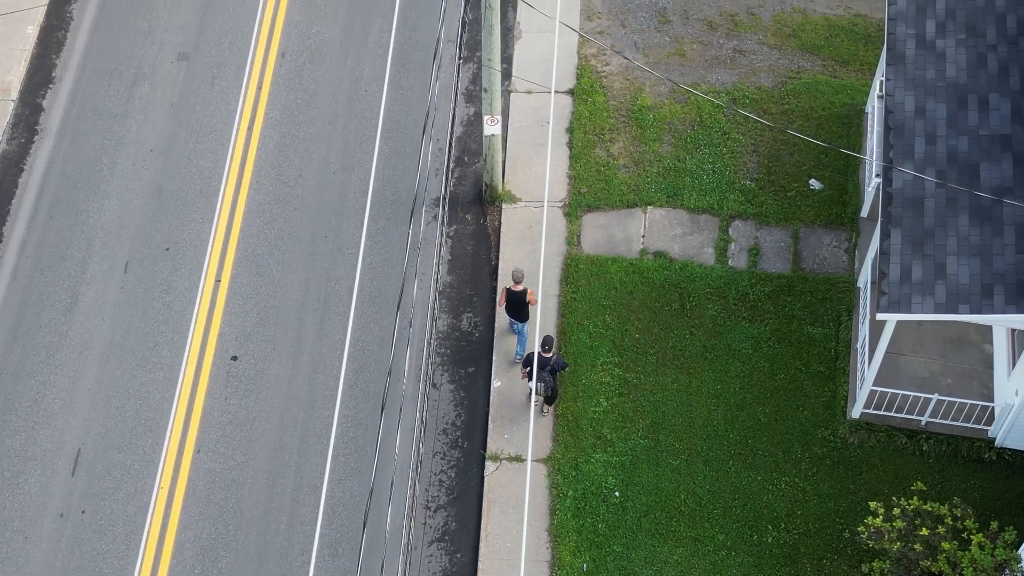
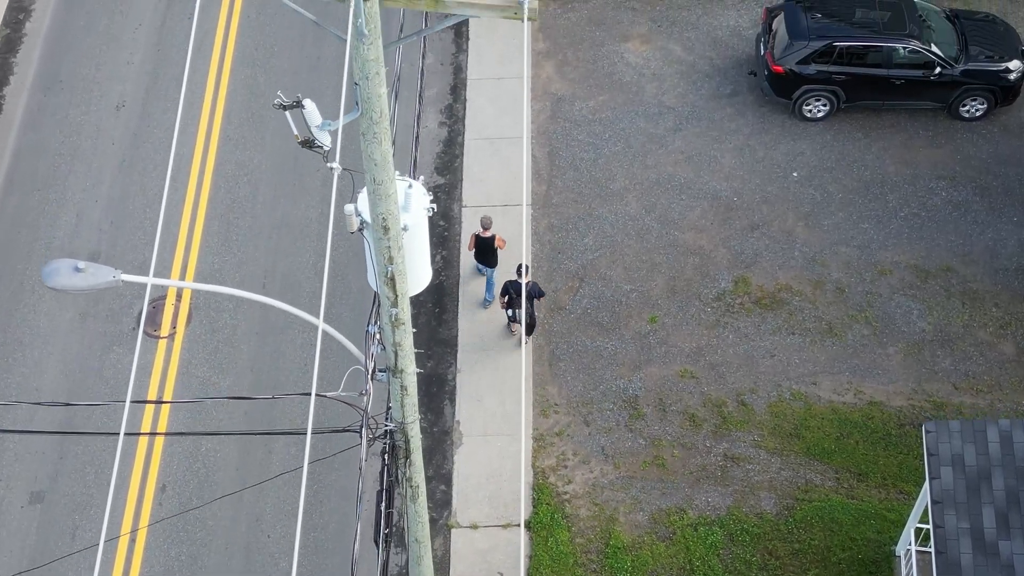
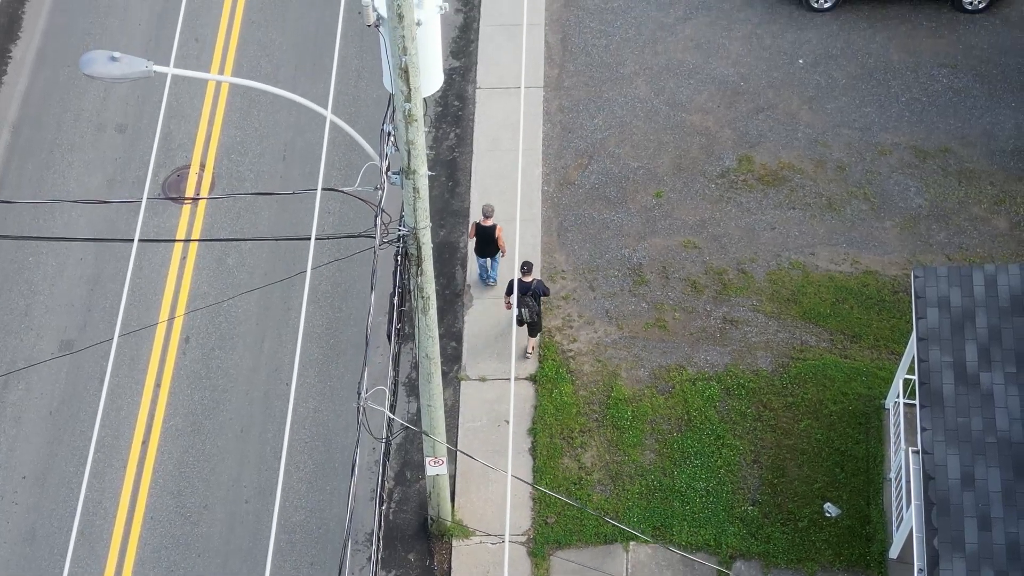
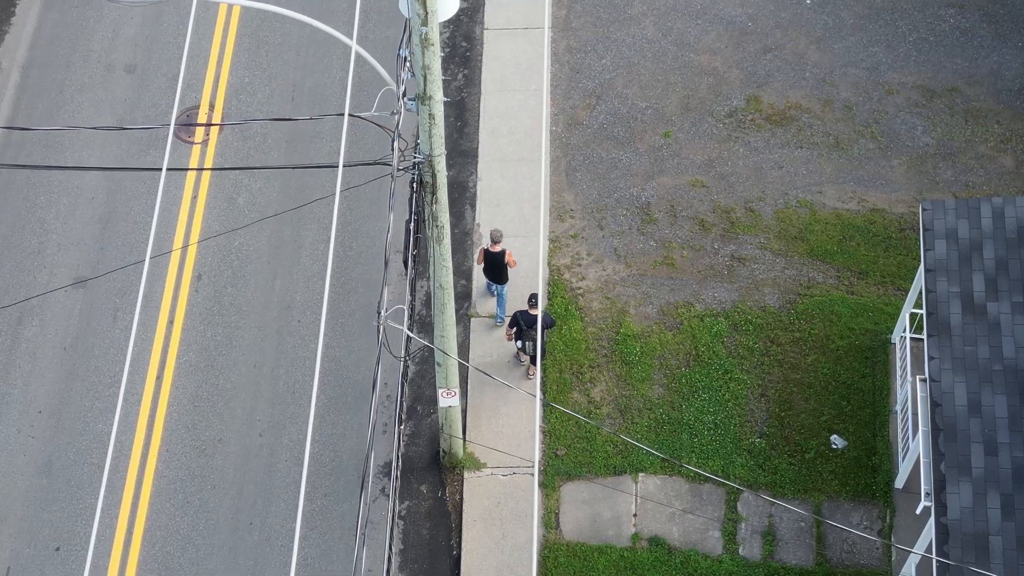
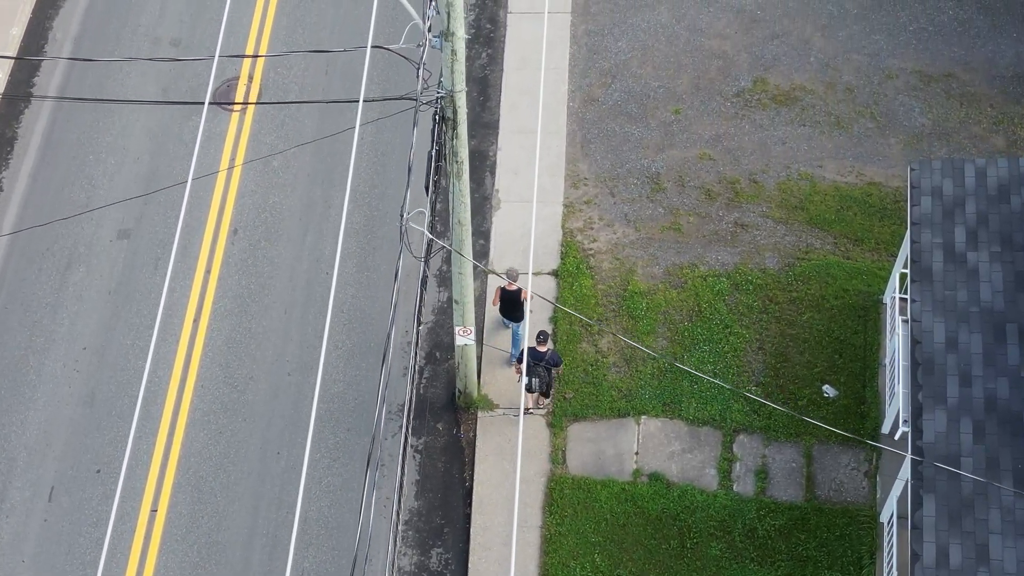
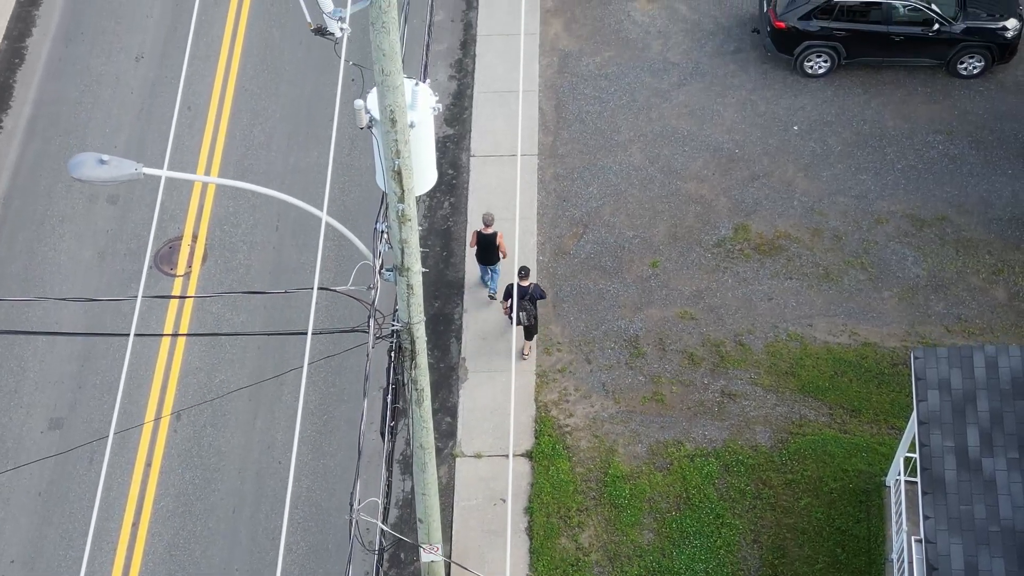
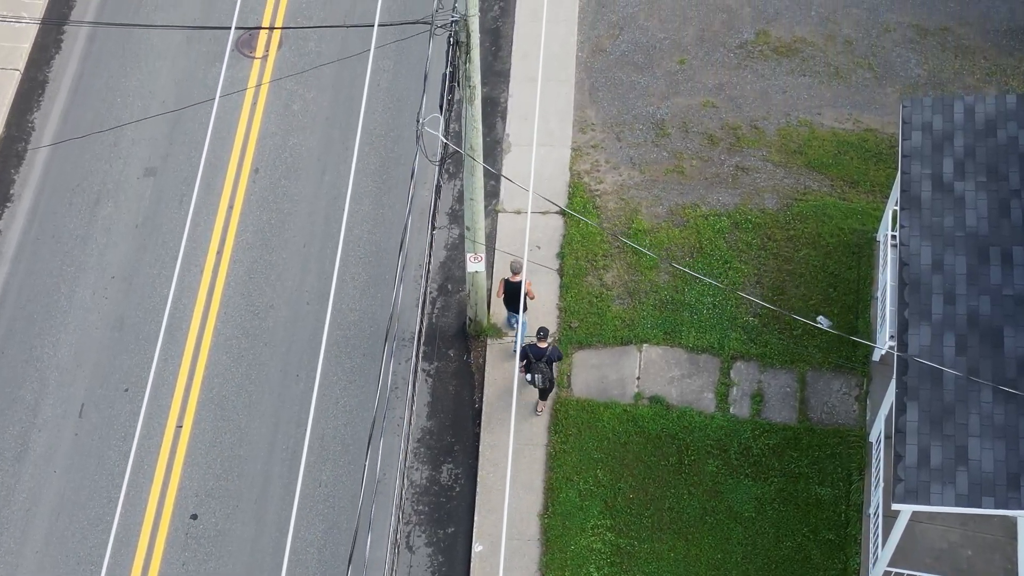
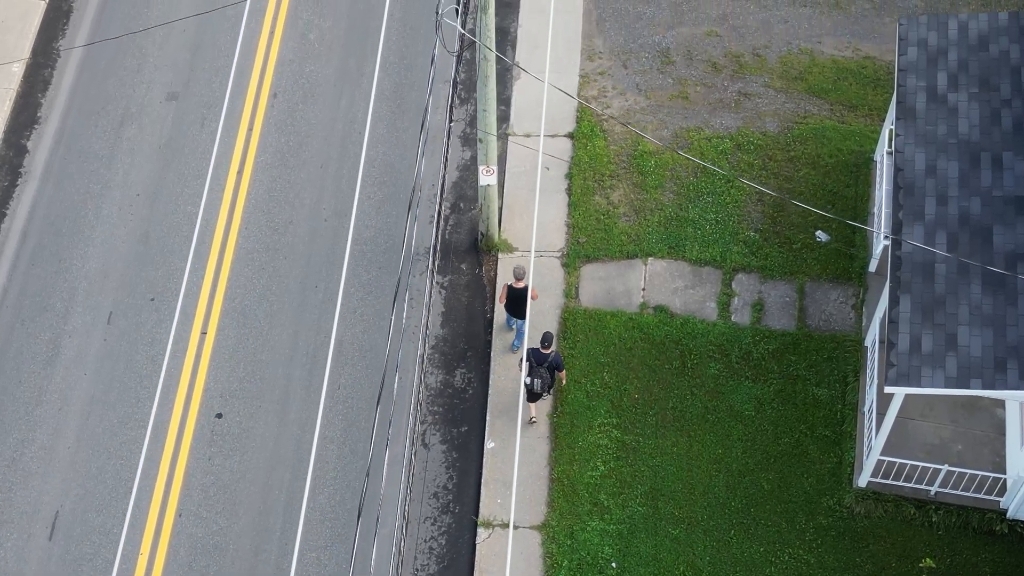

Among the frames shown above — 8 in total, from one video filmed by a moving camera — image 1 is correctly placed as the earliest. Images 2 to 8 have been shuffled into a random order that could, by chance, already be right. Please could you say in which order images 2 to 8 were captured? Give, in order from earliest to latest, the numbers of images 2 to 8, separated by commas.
8, 7, 5, 4, 3, 6, 2
